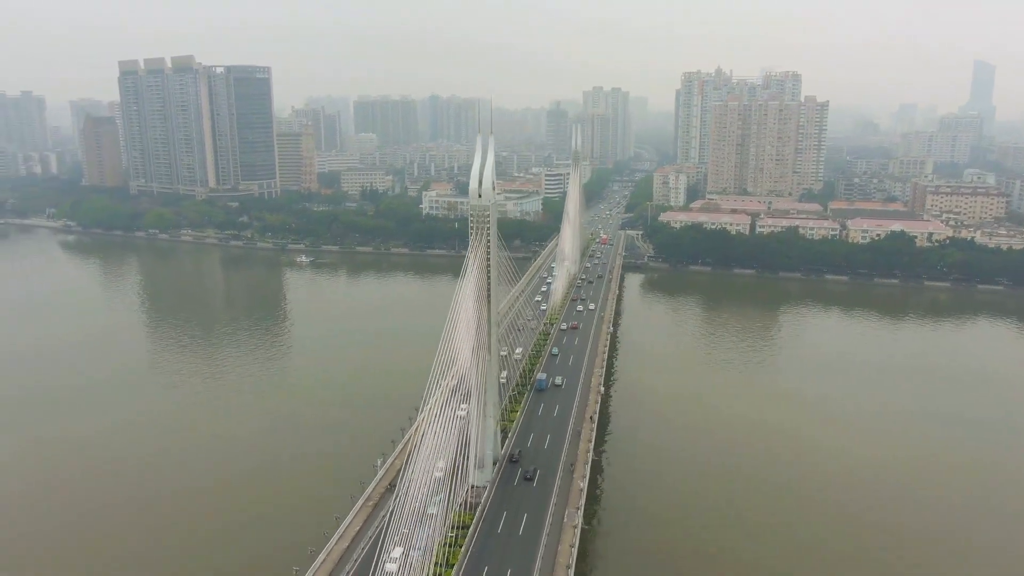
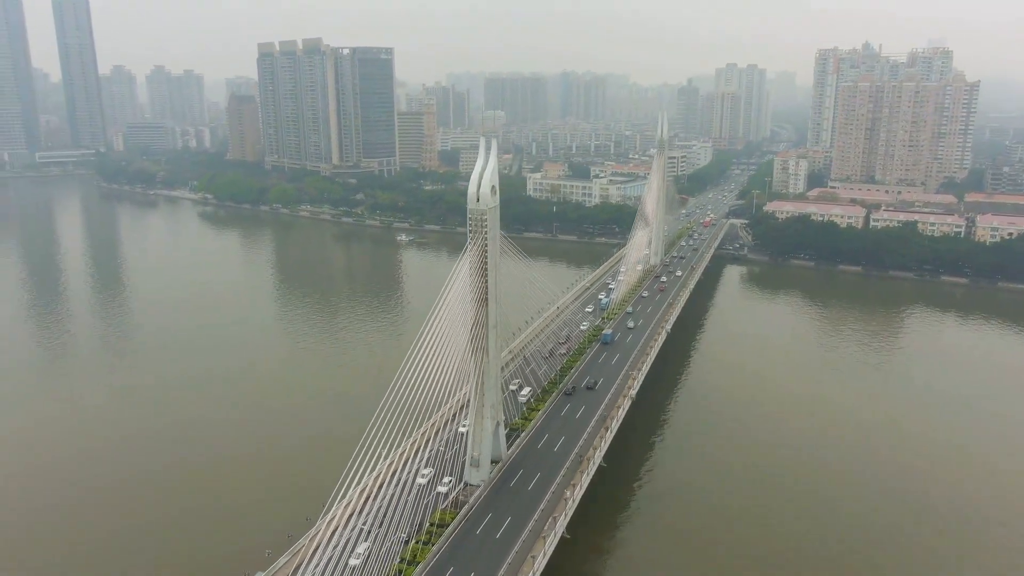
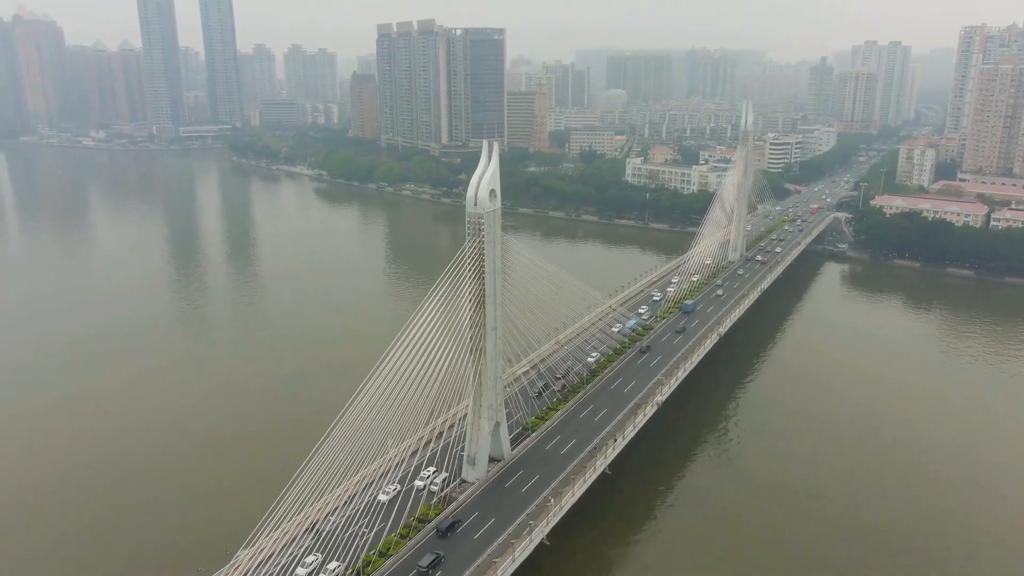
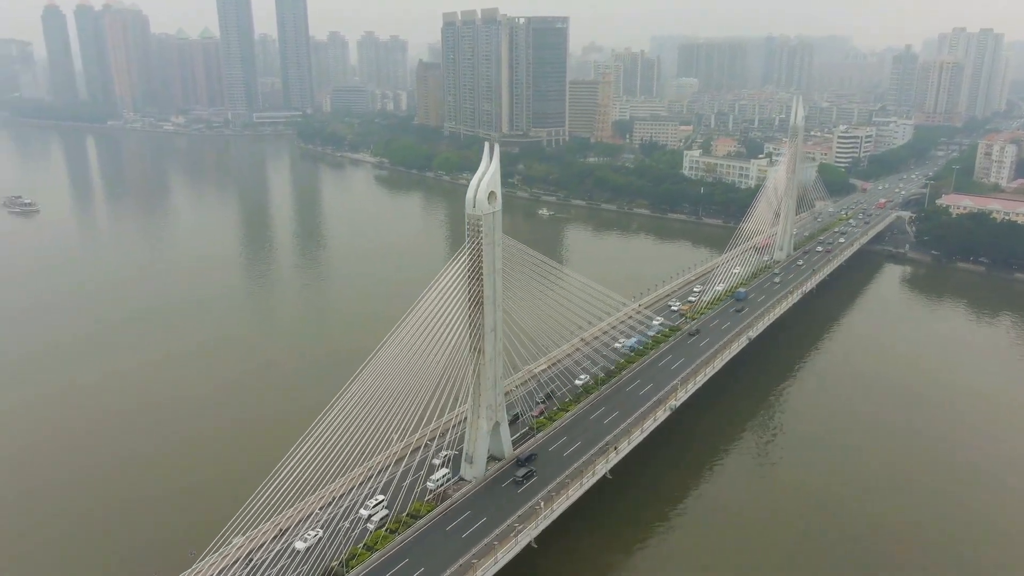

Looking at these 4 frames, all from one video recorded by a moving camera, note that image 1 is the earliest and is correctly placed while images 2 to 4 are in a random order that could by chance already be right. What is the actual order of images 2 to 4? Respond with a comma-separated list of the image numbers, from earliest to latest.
2, 3, 4
